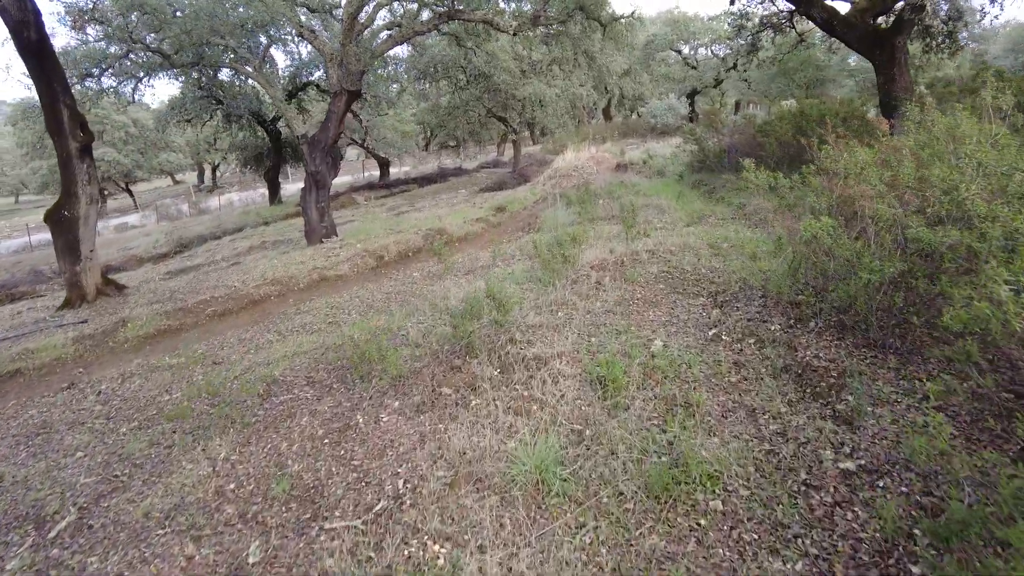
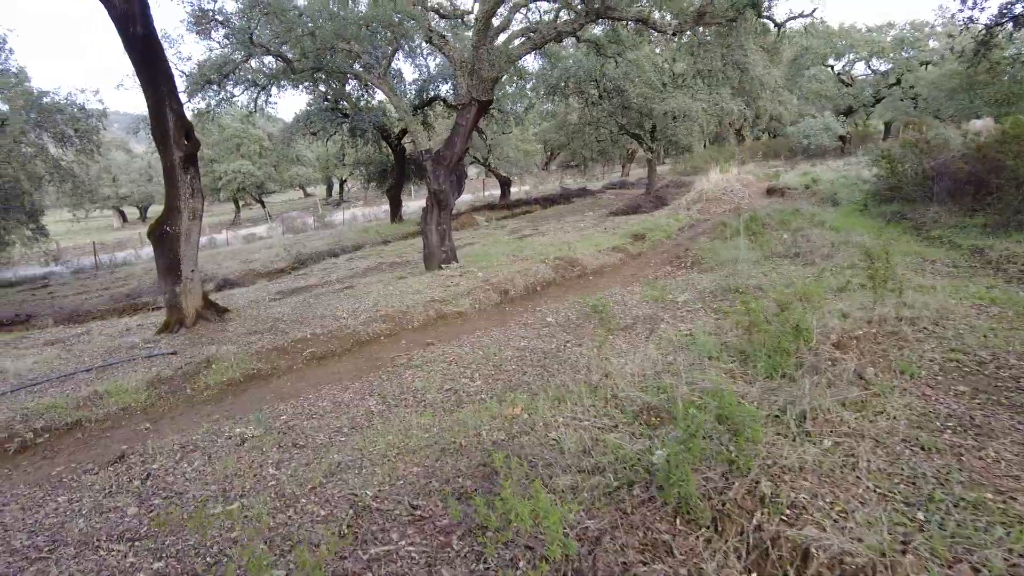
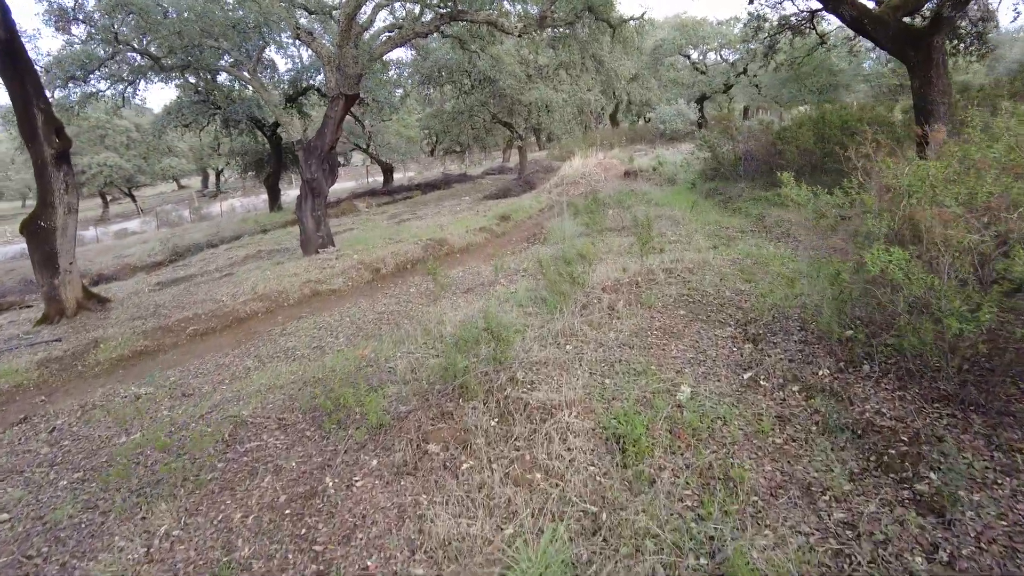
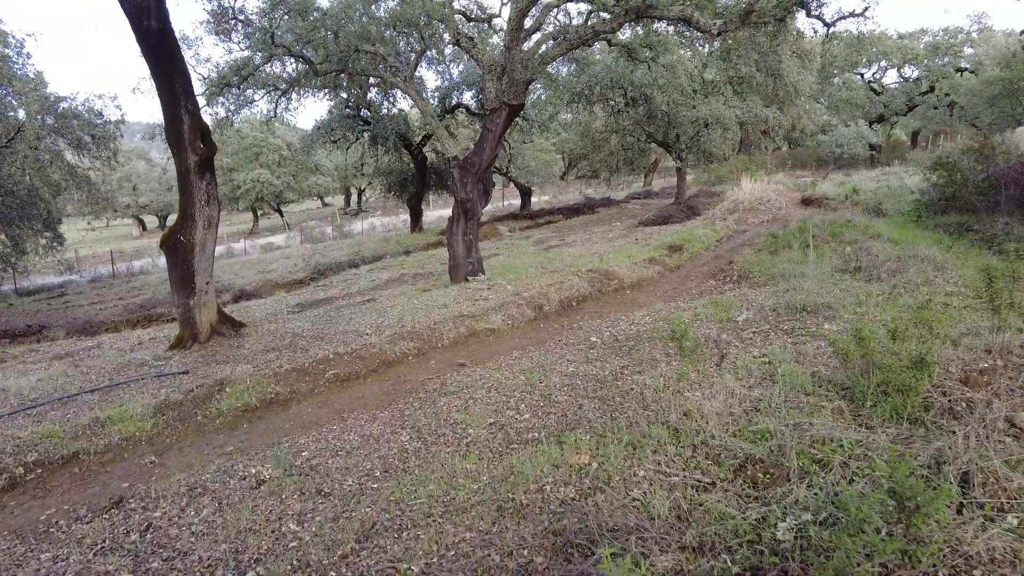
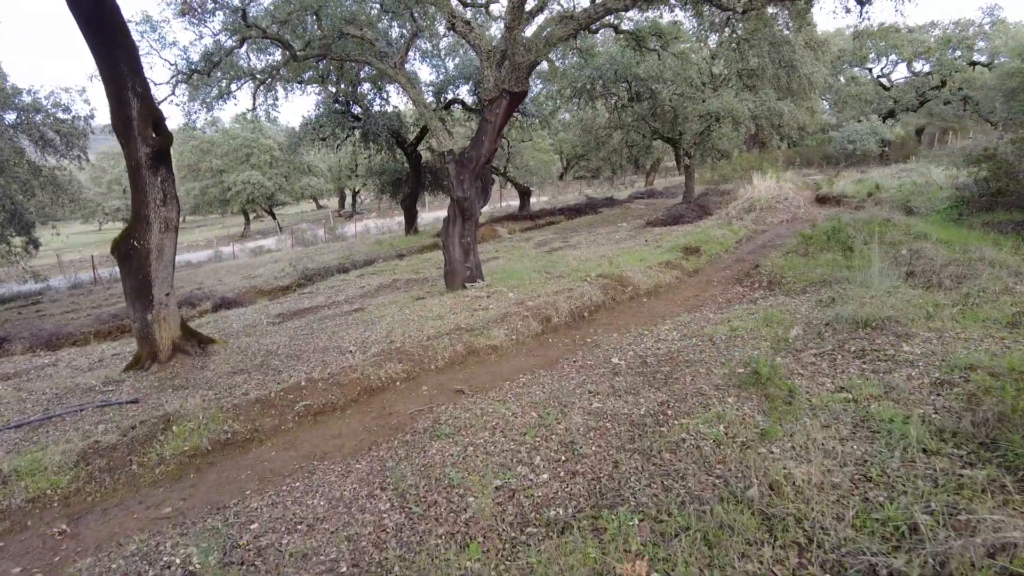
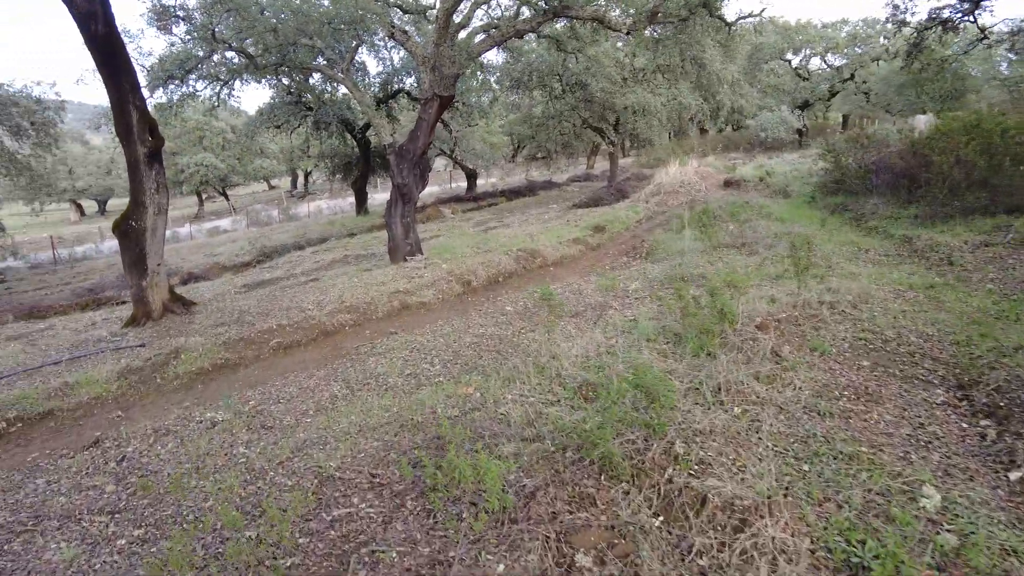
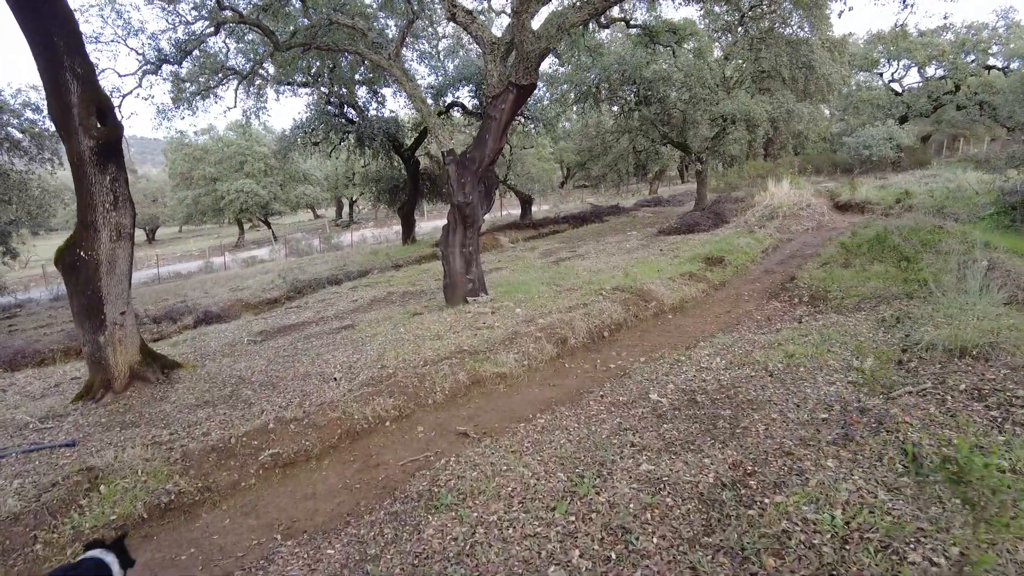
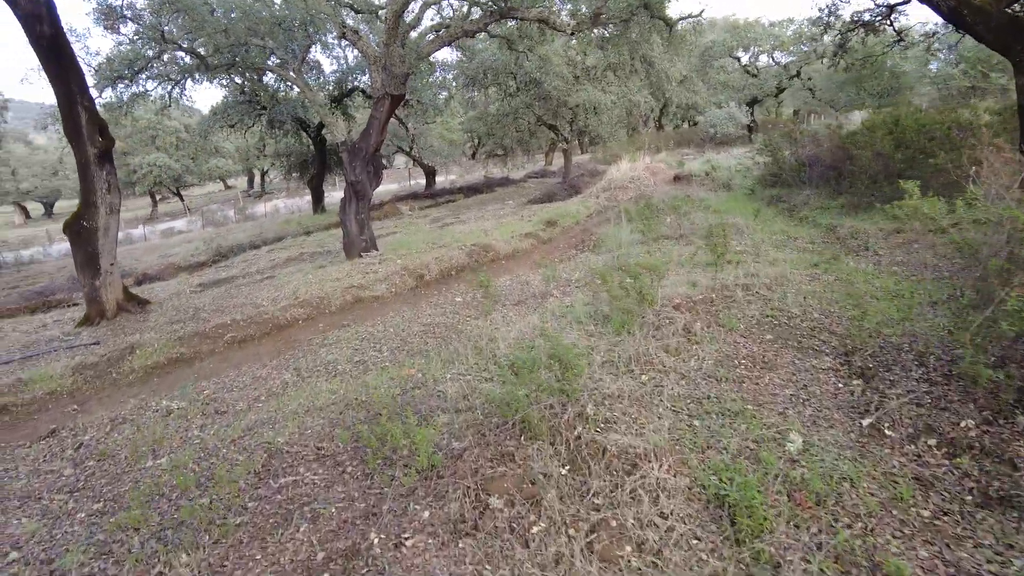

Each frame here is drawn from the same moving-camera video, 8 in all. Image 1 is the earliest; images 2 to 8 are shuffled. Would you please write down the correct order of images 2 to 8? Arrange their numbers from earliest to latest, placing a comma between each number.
3, 8, 6, 2, 4, 5, 7
